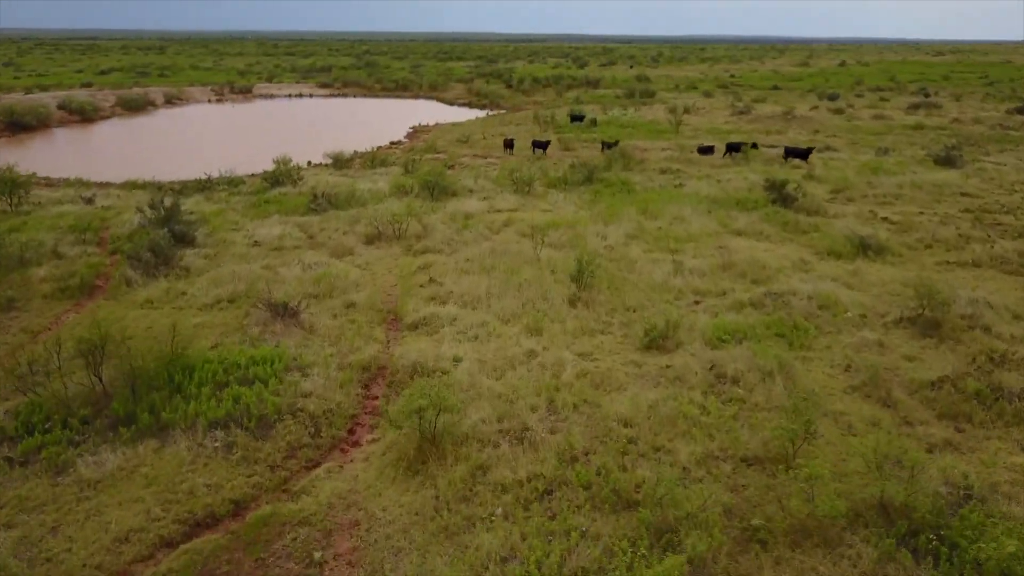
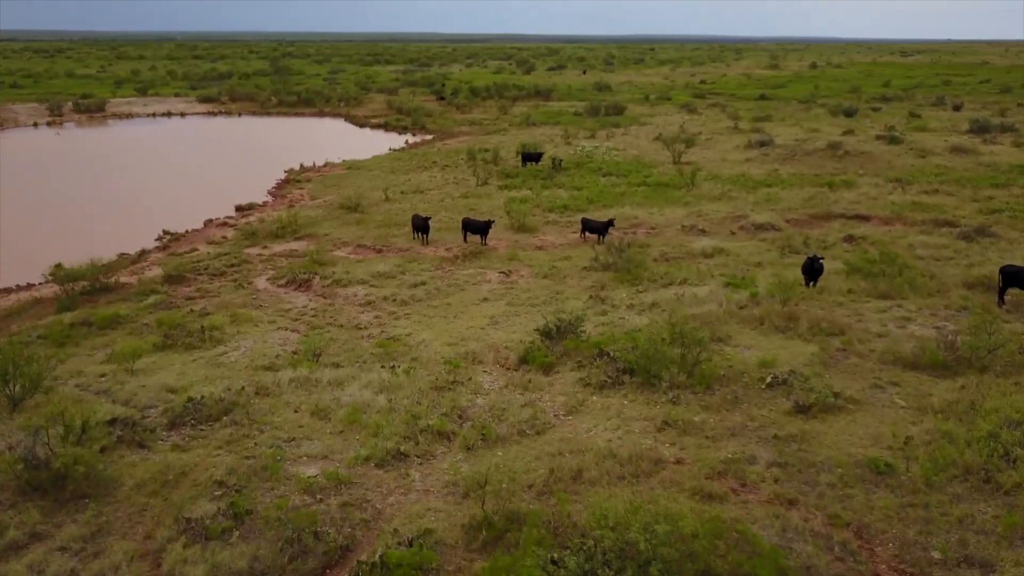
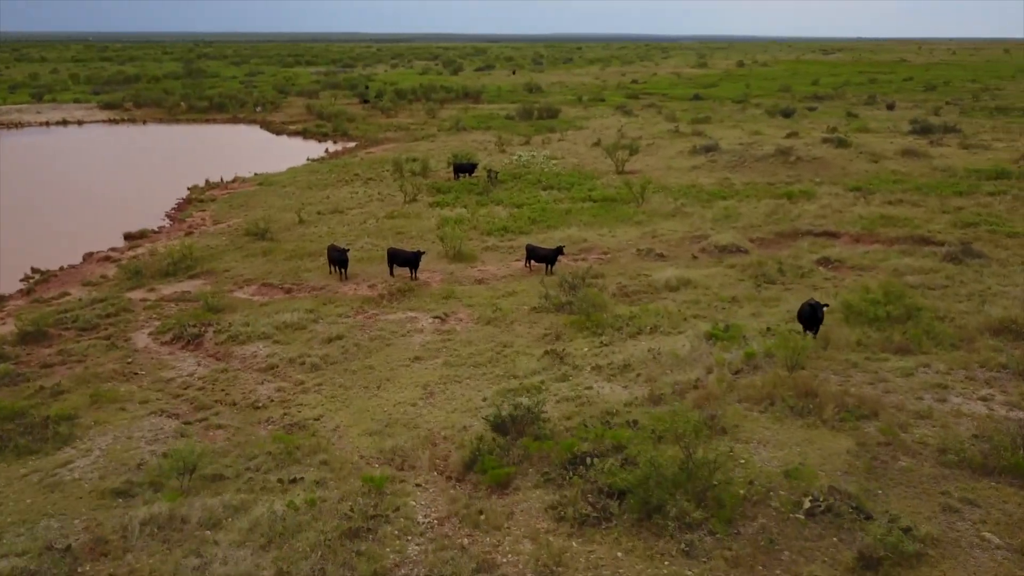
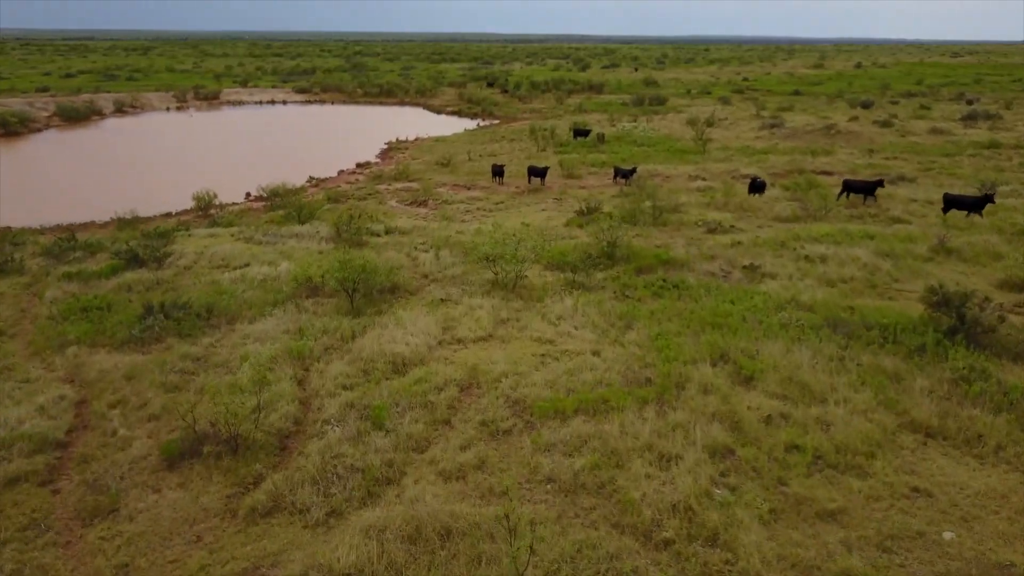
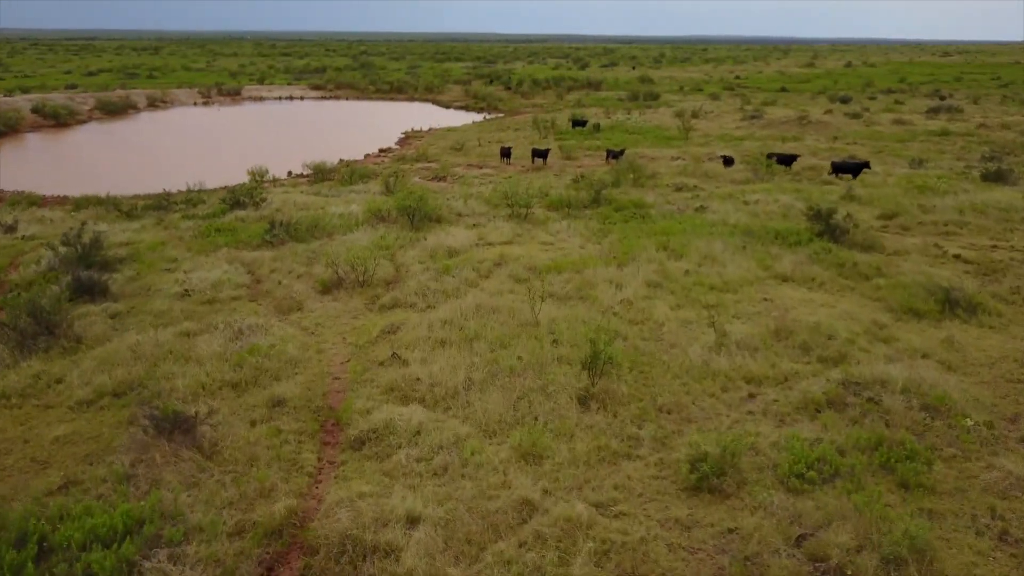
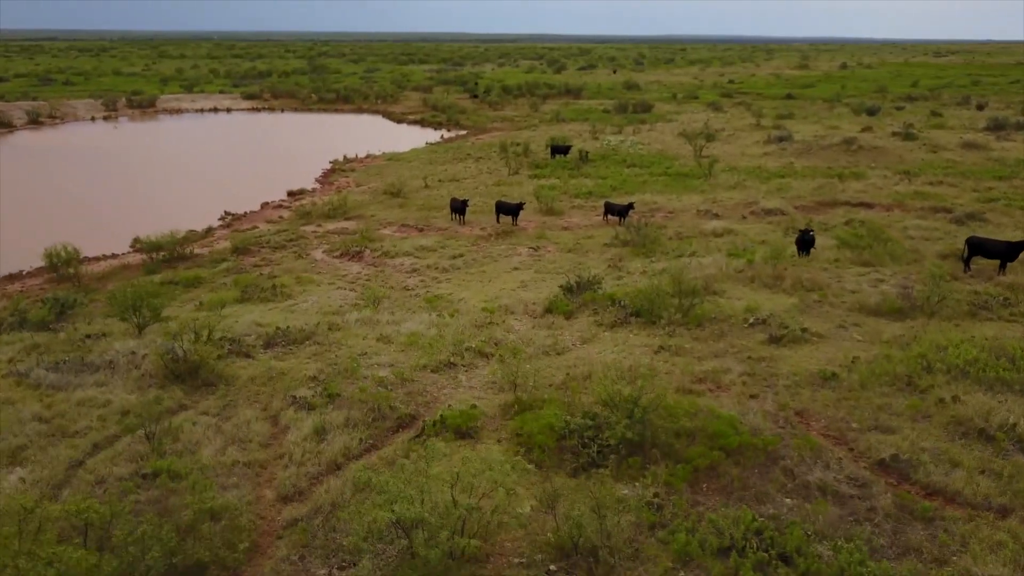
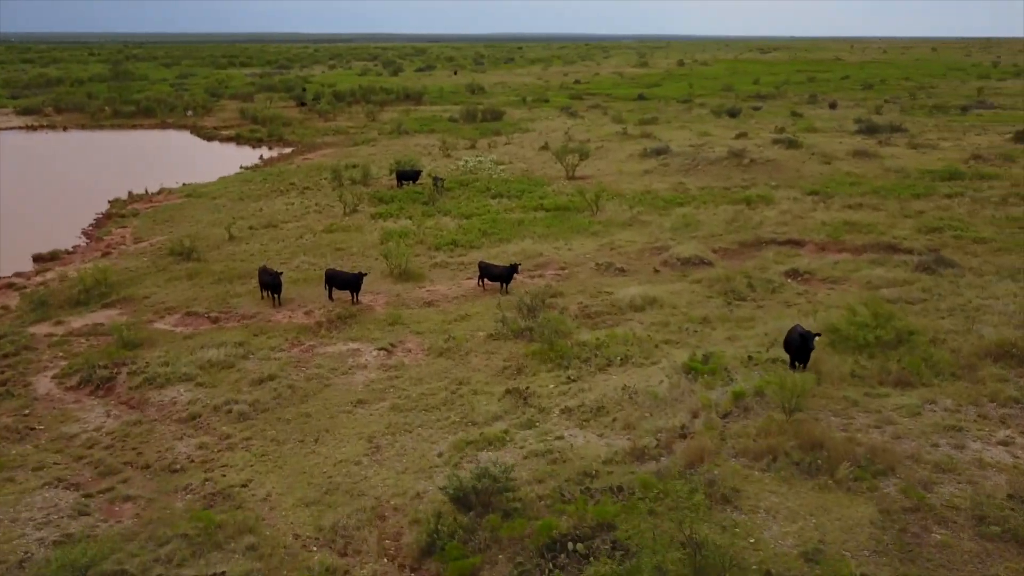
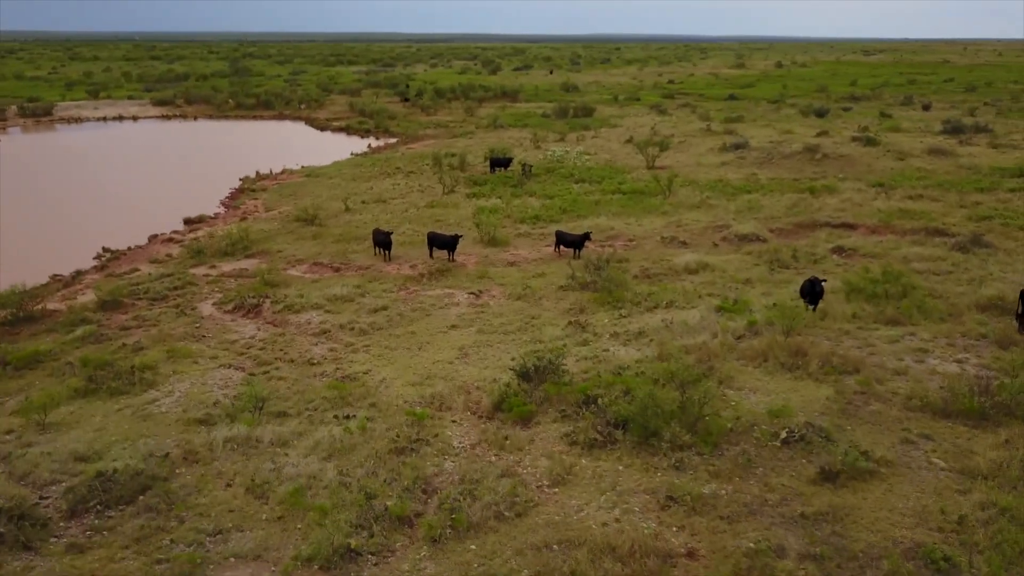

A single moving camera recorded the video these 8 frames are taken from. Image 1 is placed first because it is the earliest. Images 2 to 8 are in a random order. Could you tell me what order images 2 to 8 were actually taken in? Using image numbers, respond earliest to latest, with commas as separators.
5, 4, 6, 2, 8, 3, 7
